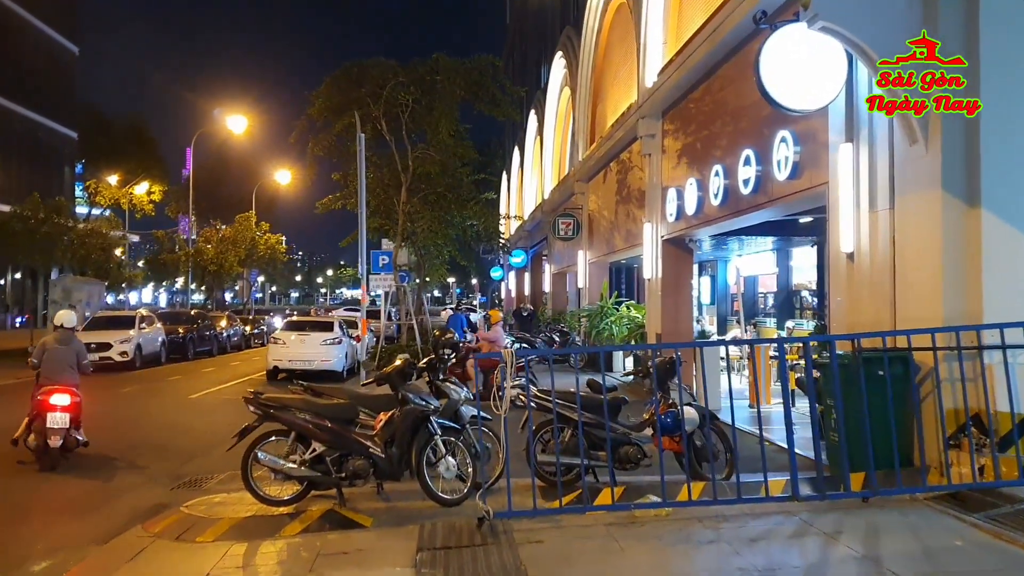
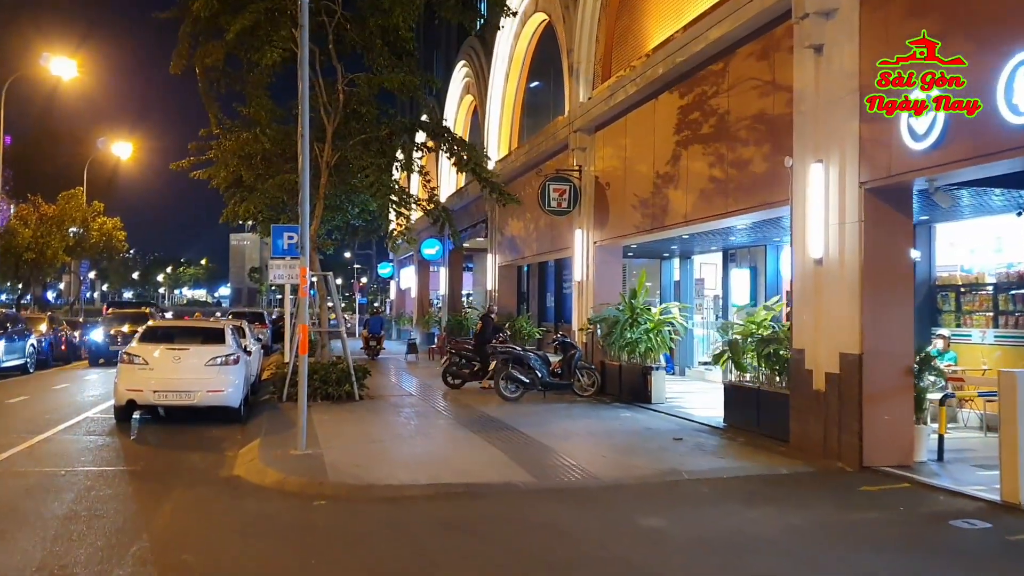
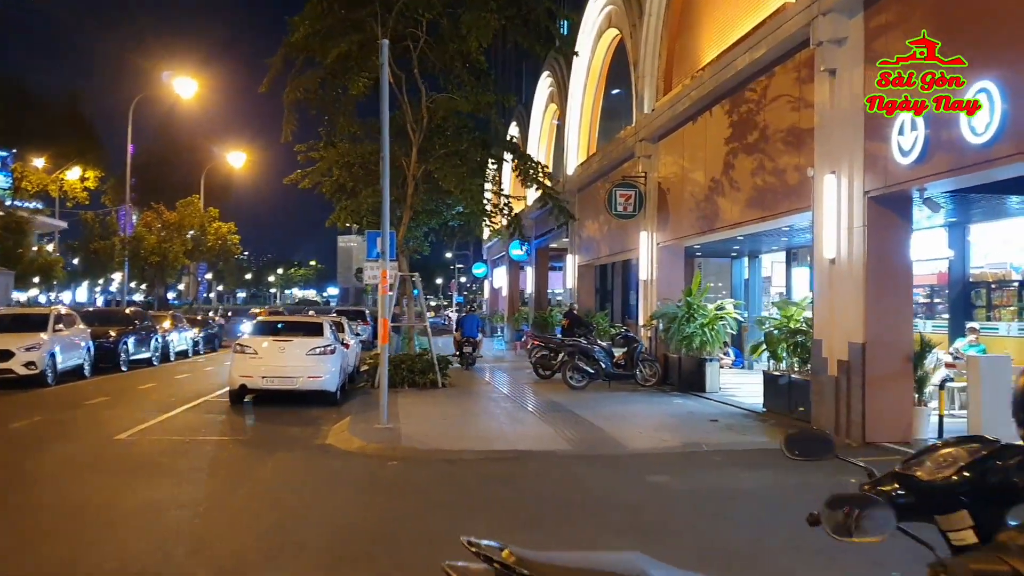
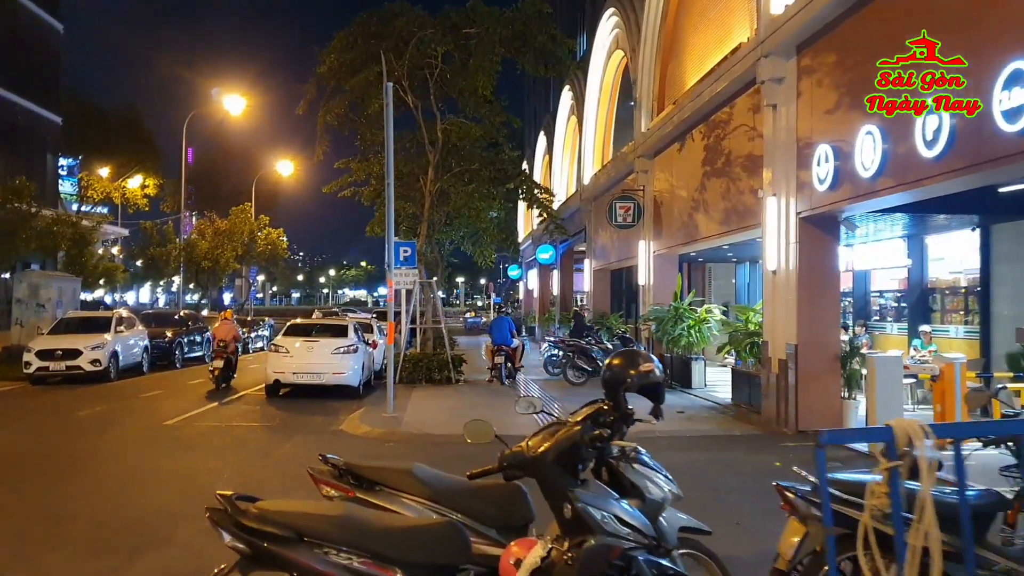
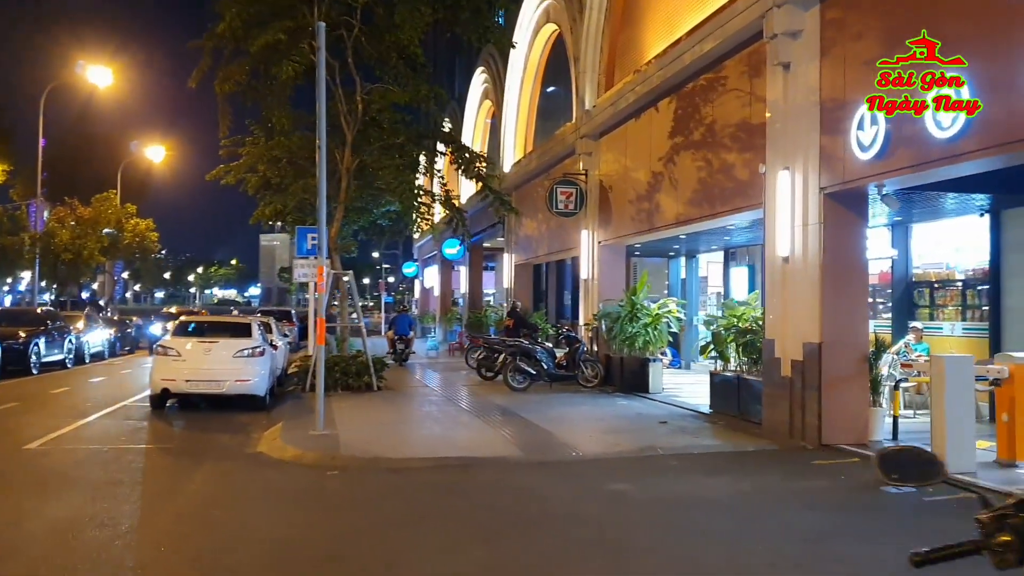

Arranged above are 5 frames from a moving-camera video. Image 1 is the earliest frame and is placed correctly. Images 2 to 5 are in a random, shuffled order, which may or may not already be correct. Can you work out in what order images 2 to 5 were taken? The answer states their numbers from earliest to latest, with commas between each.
4, 3, 5, 2
